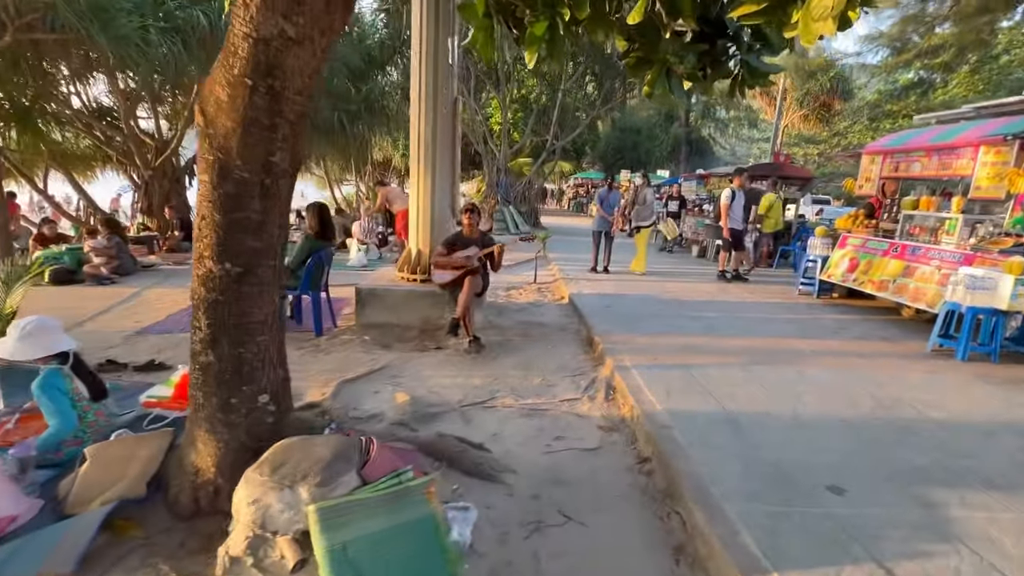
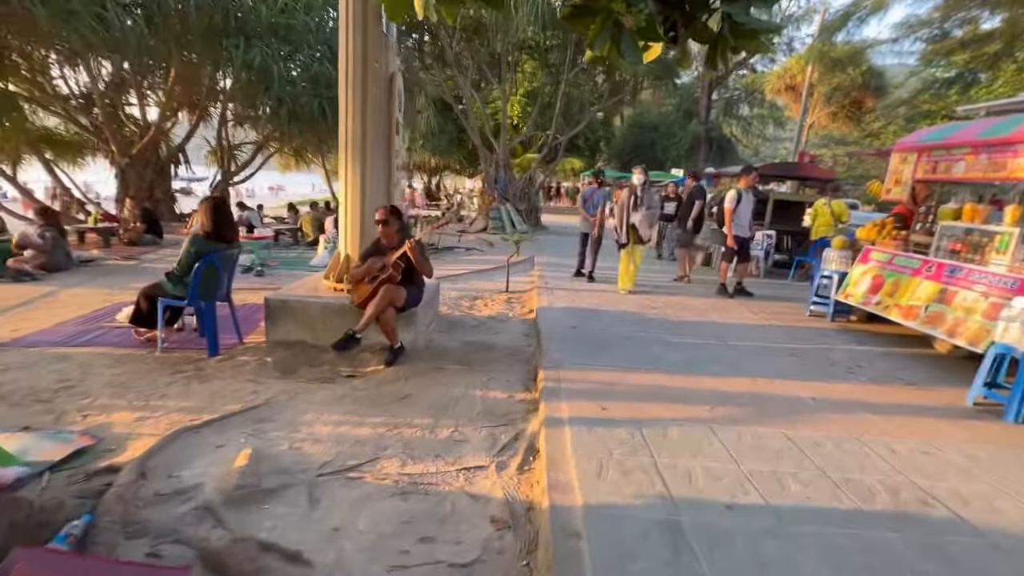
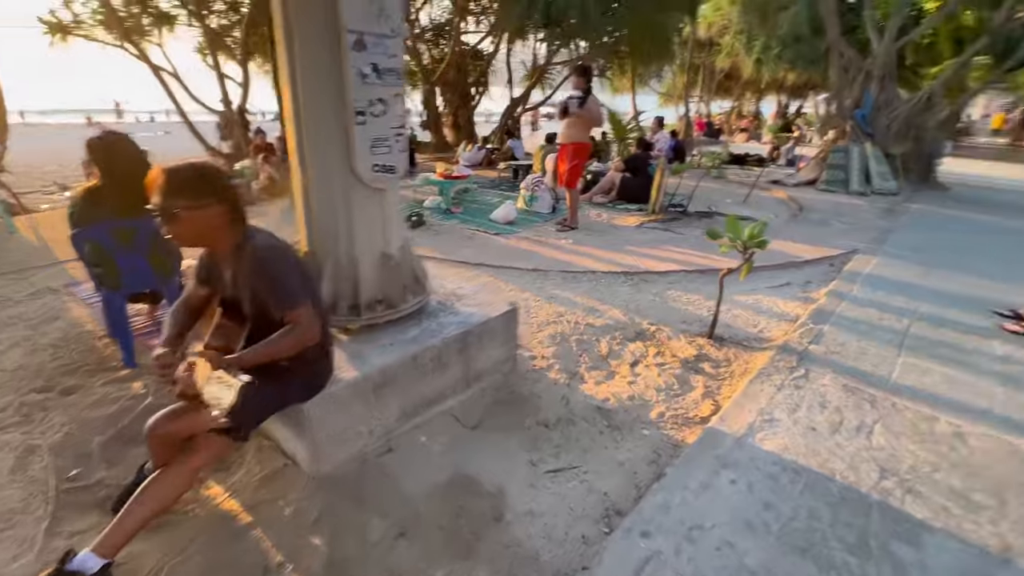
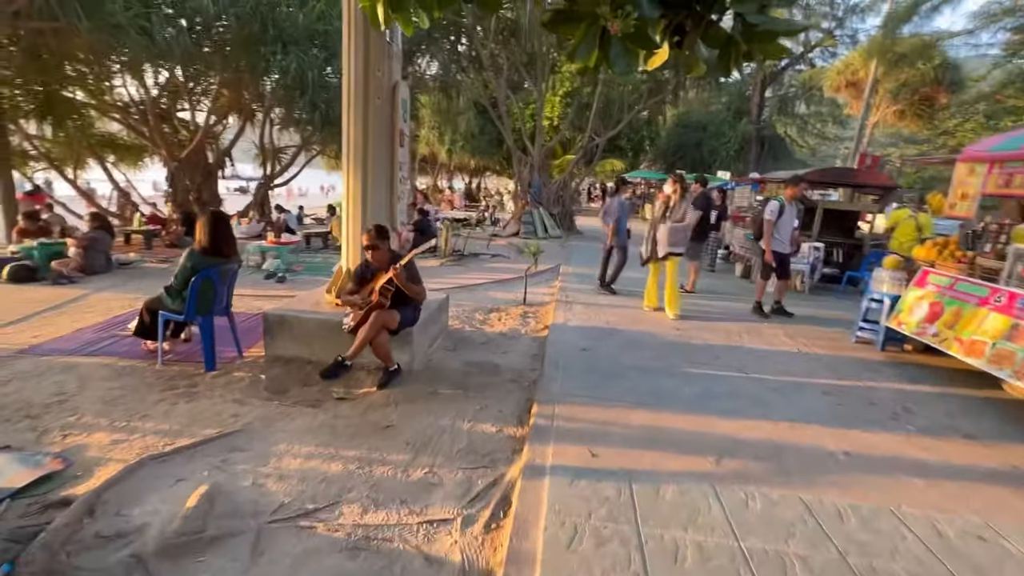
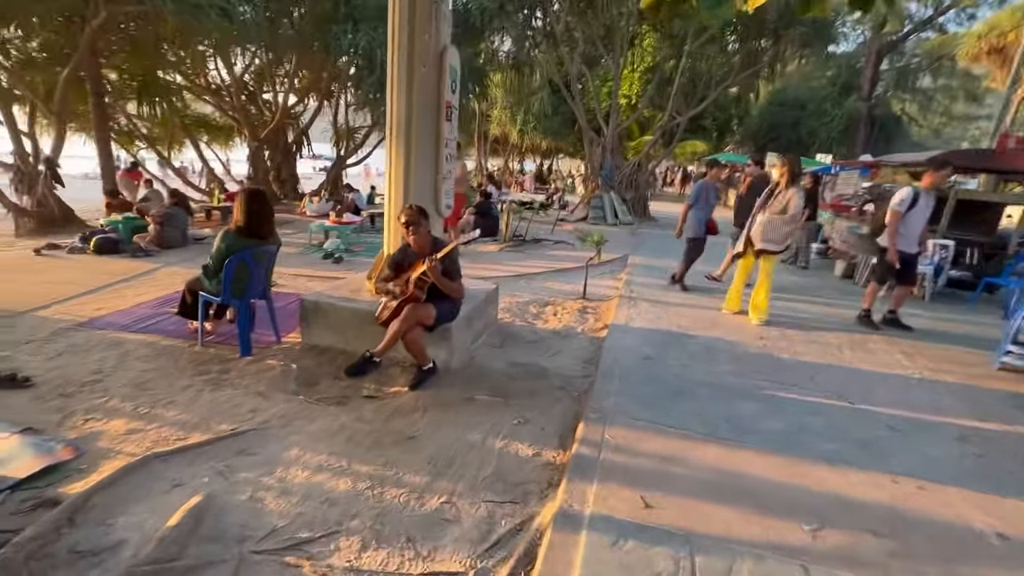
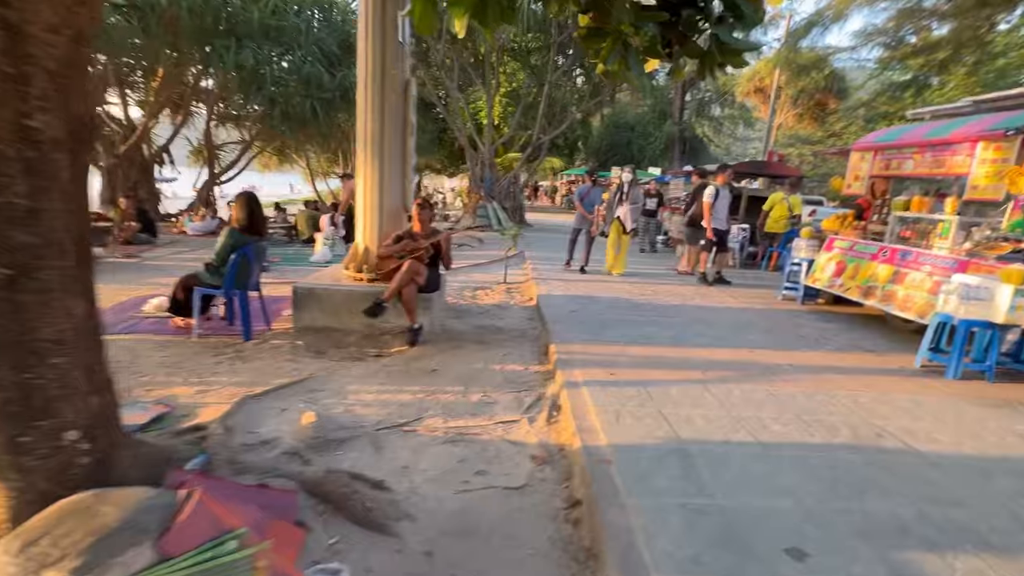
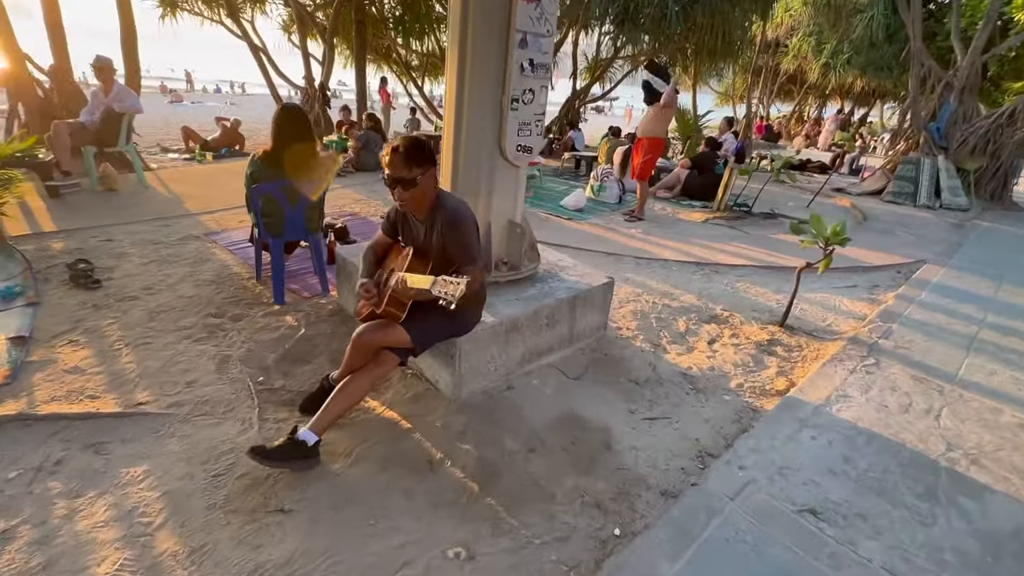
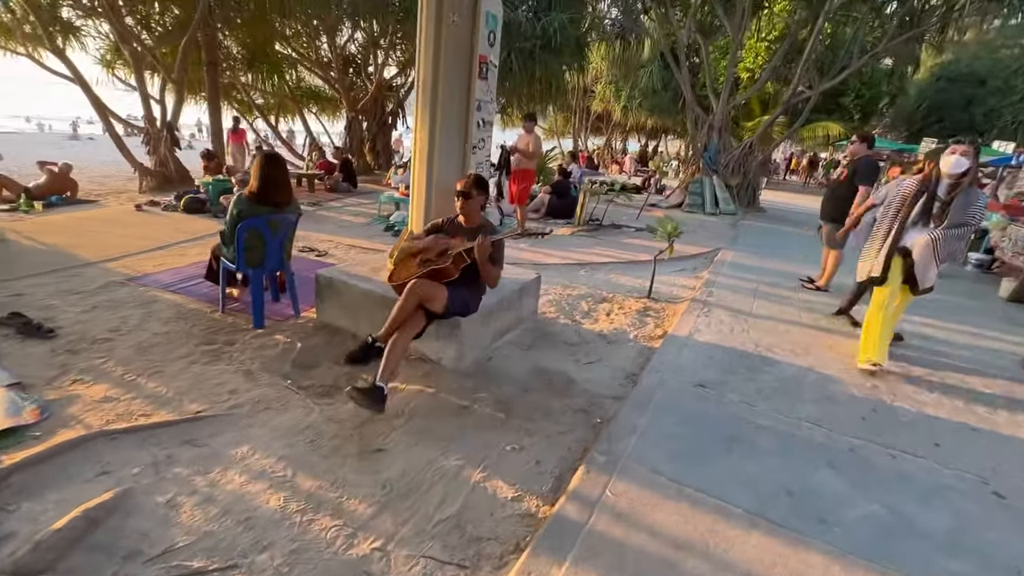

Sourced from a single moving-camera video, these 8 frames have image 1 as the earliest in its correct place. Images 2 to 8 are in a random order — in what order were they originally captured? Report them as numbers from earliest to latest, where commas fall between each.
6, 2, 4, 5, 8, 7, 3
